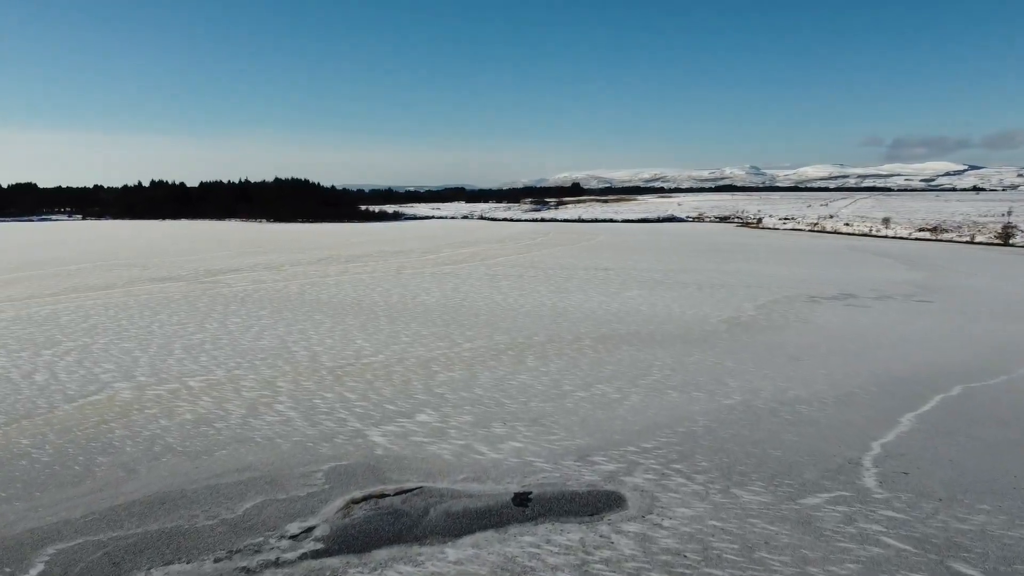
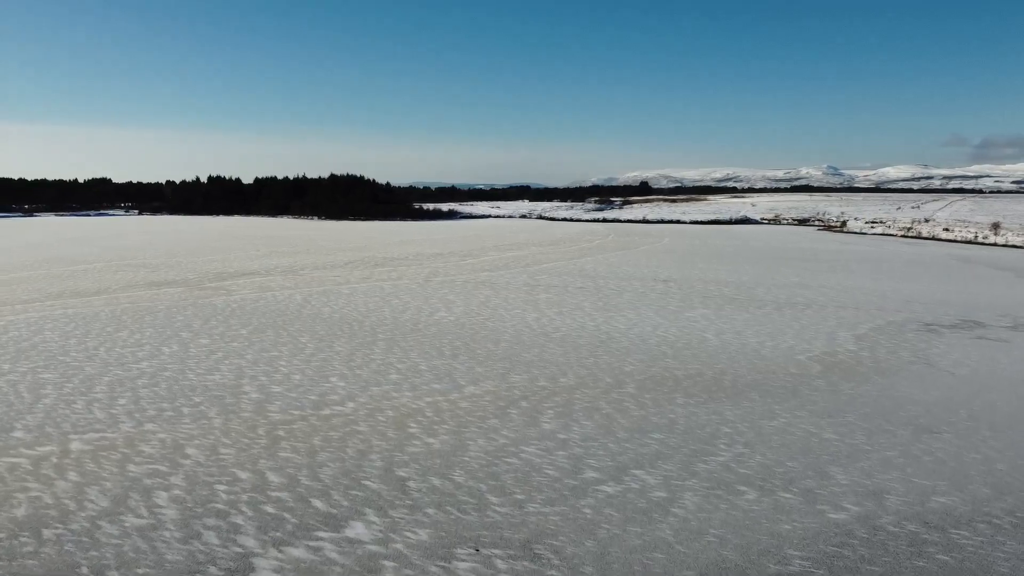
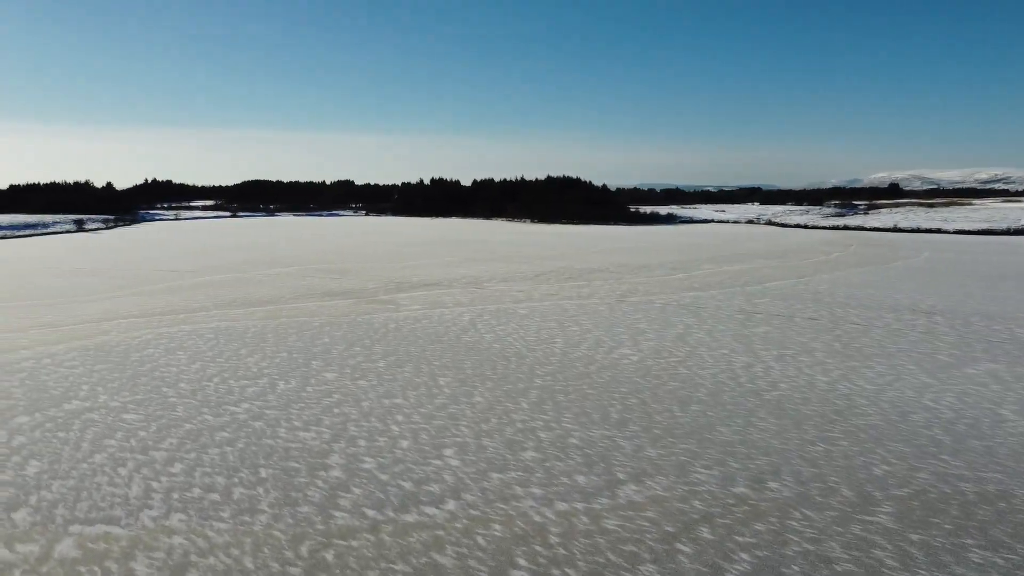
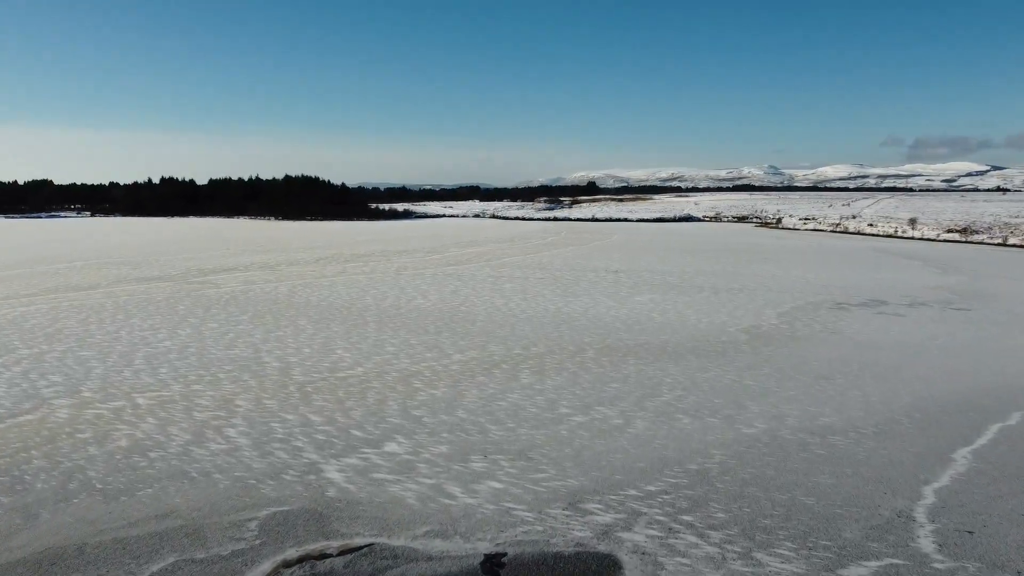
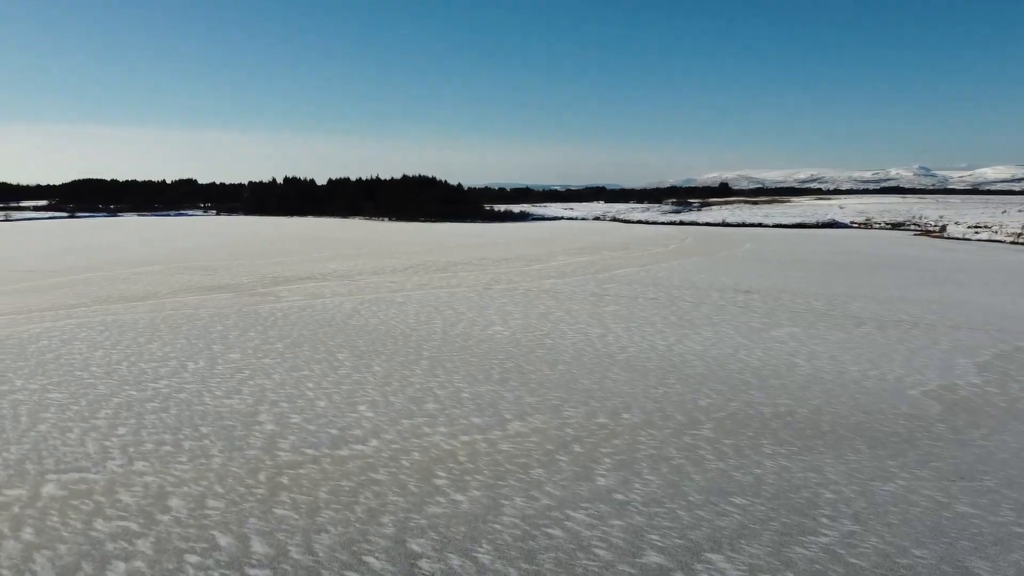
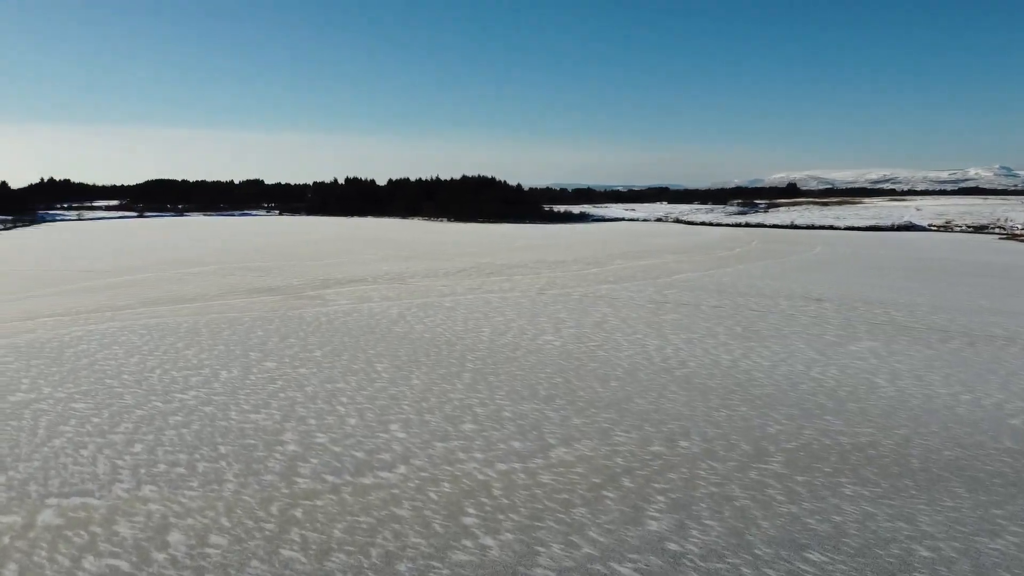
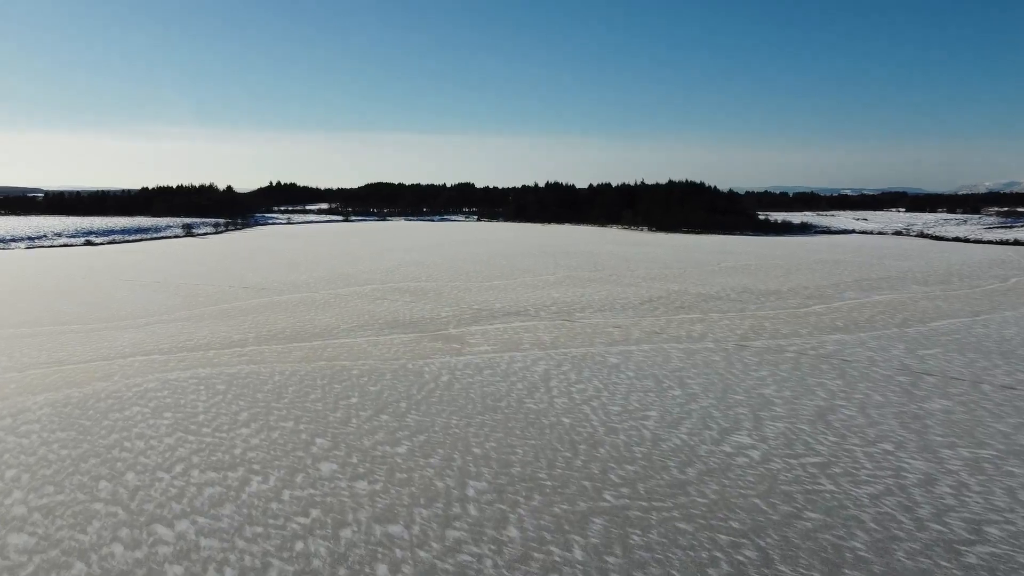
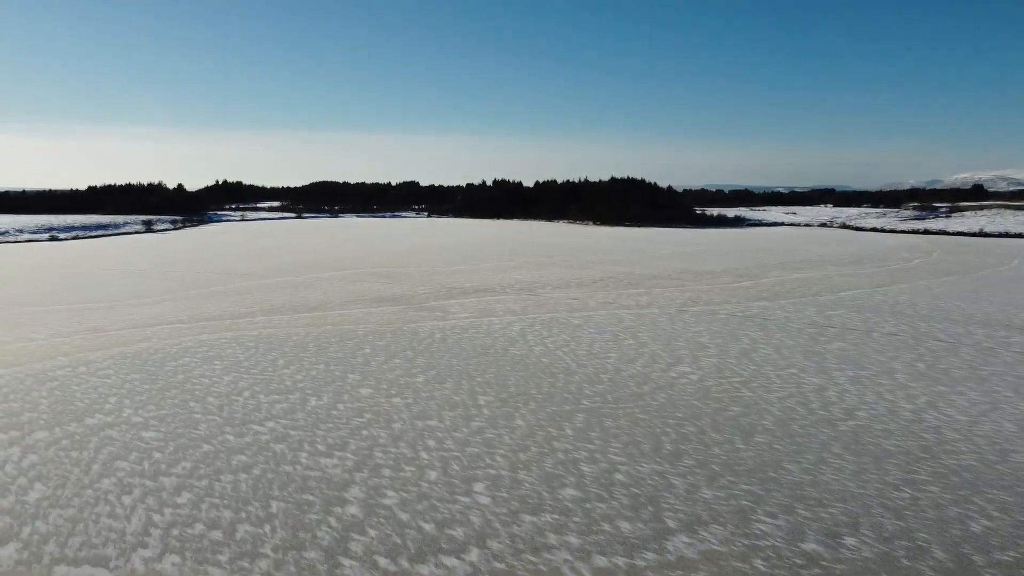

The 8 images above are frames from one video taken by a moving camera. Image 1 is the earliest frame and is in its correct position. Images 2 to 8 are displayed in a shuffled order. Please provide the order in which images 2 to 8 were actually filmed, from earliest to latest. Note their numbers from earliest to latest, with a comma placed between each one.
4, 2, 5, 6, 3, 8, 7
